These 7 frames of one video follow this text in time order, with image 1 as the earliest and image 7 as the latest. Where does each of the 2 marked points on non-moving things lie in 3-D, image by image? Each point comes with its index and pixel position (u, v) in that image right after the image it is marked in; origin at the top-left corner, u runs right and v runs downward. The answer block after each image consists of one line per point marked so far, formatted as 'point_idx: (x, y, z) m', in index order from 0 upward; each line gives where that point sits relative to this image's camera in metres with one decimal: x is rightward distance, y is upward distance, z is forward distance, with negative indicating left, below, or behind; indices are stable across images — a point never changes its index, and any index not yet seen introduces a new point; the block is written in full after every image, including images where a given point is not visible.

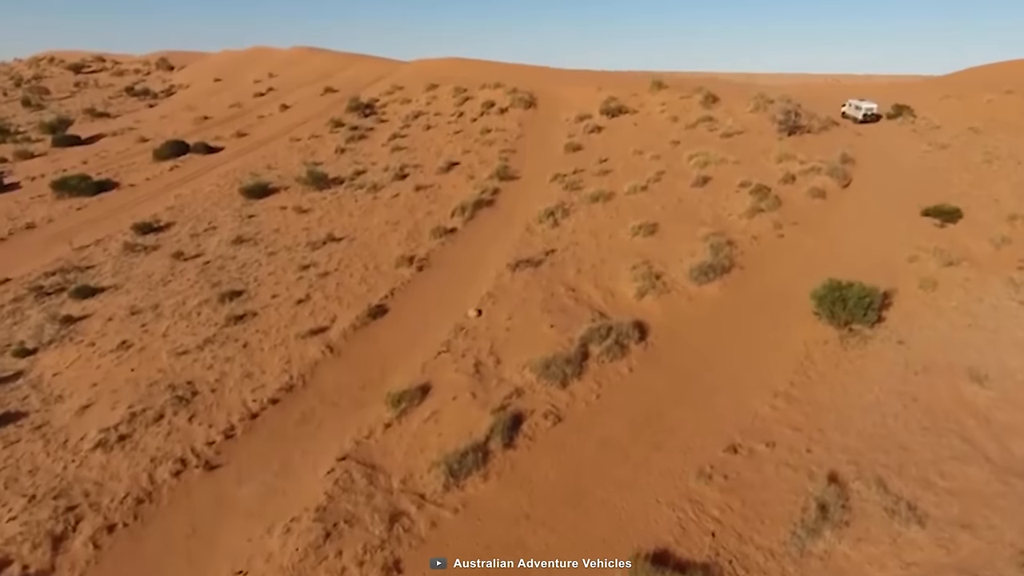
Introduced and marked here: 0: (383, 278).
0: (-3.6, +0.2, +18.5) m
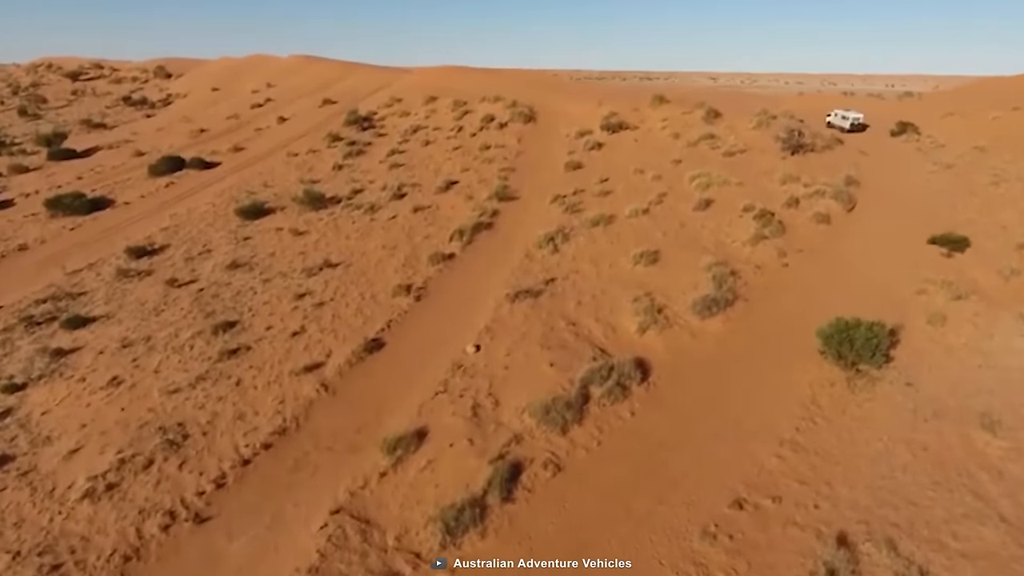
0: (-3.6, -0.6, +18.2) m
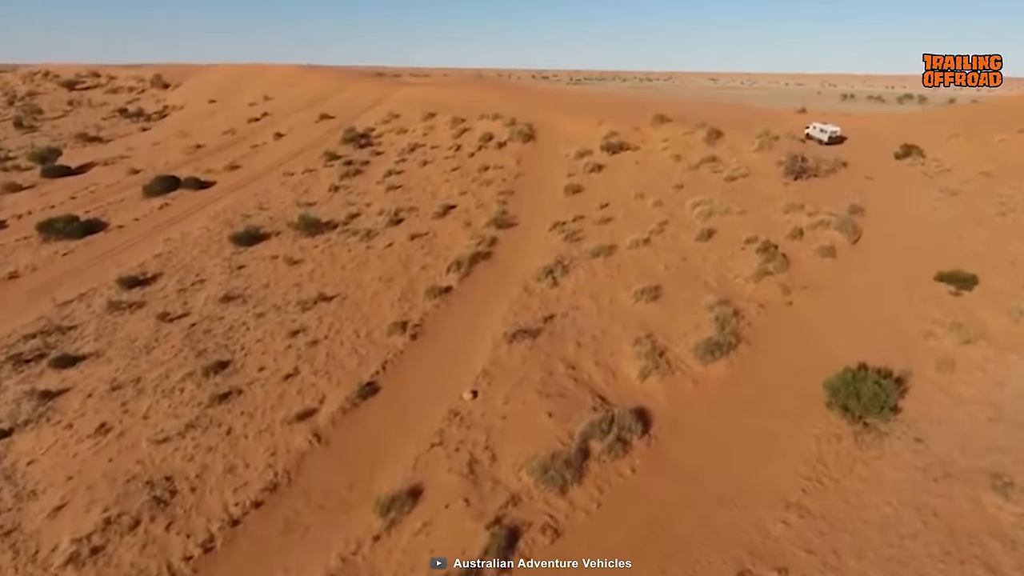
0: (-3.7, -1.6, +17.8) m
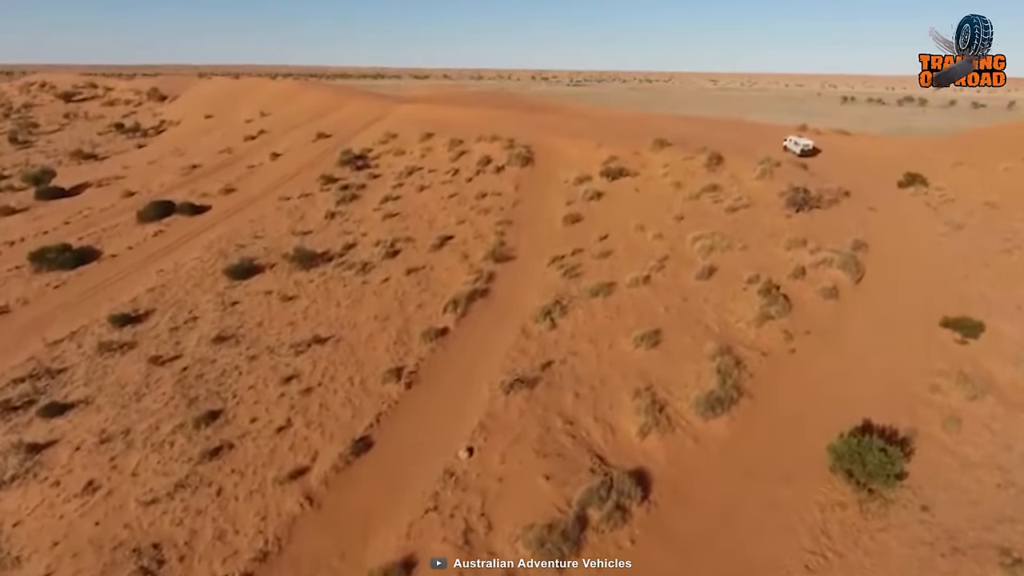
0: (-3.7, -2.9, +17.4) m
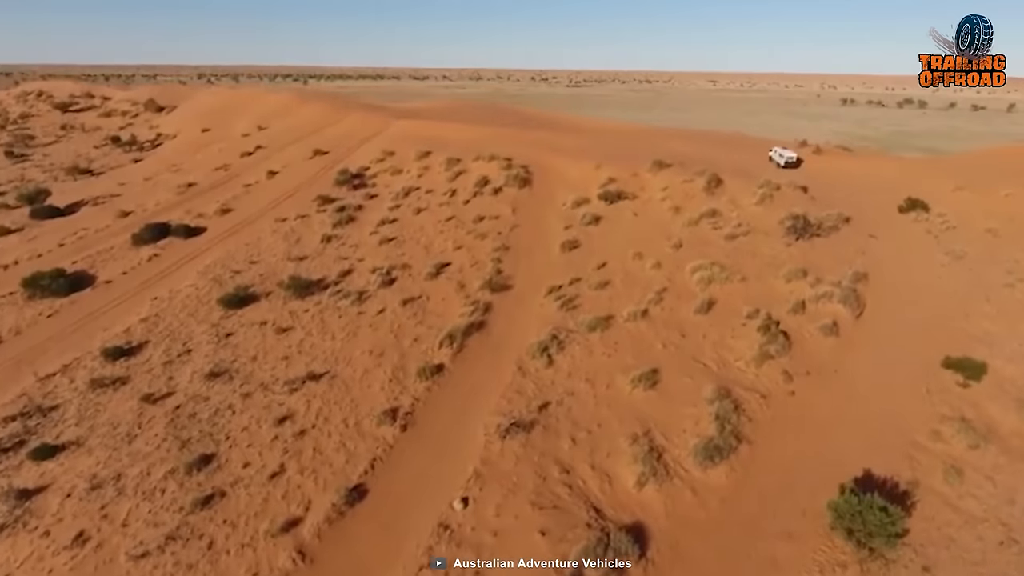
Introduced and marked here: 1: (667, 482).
0: (-3.8, -4.0, +17.2) m
1: (+3.5, -4.4, +15.1) m
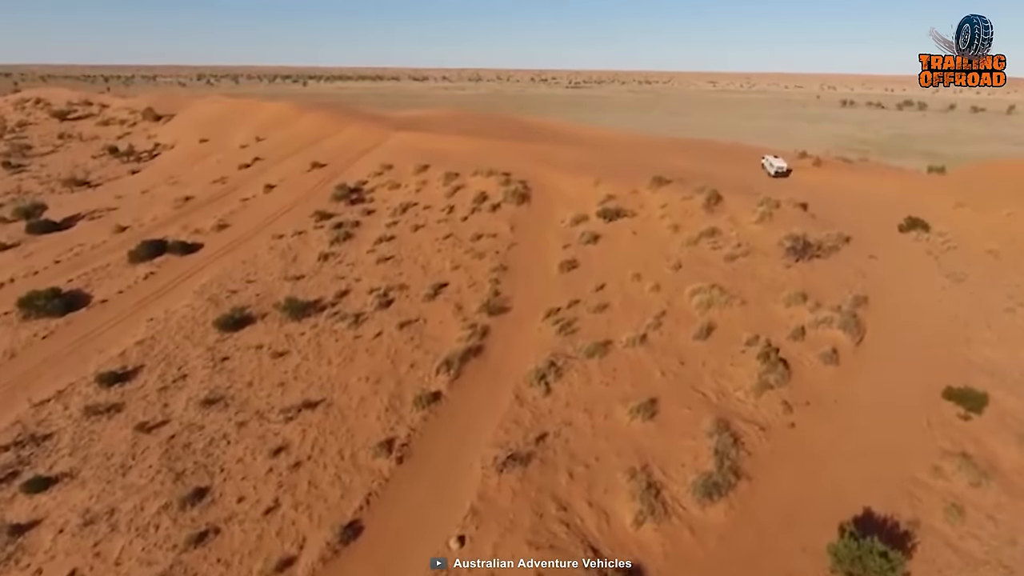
0: (-3.9, -4.8, +17.1) m
1: (+3.4, -5.2, +15.0) m
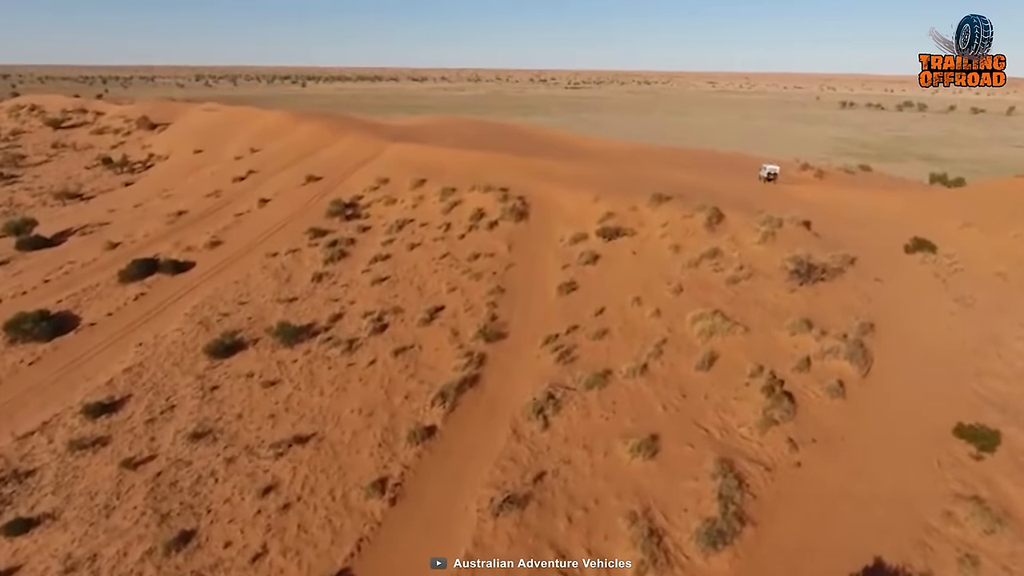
0: (-4.0, -5.7, +16.5) m
1: (+3.3, -6.1, +14.4) m
